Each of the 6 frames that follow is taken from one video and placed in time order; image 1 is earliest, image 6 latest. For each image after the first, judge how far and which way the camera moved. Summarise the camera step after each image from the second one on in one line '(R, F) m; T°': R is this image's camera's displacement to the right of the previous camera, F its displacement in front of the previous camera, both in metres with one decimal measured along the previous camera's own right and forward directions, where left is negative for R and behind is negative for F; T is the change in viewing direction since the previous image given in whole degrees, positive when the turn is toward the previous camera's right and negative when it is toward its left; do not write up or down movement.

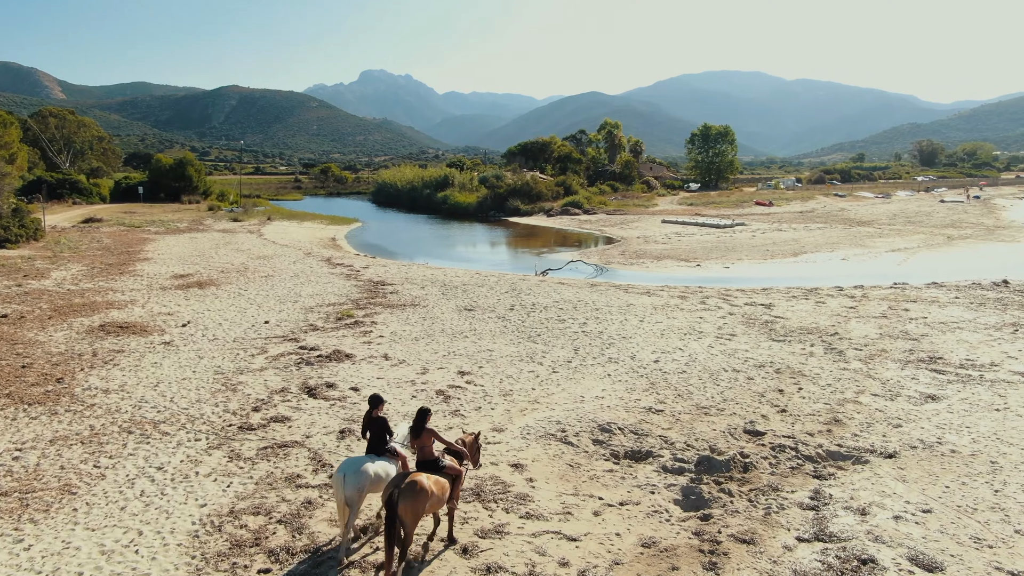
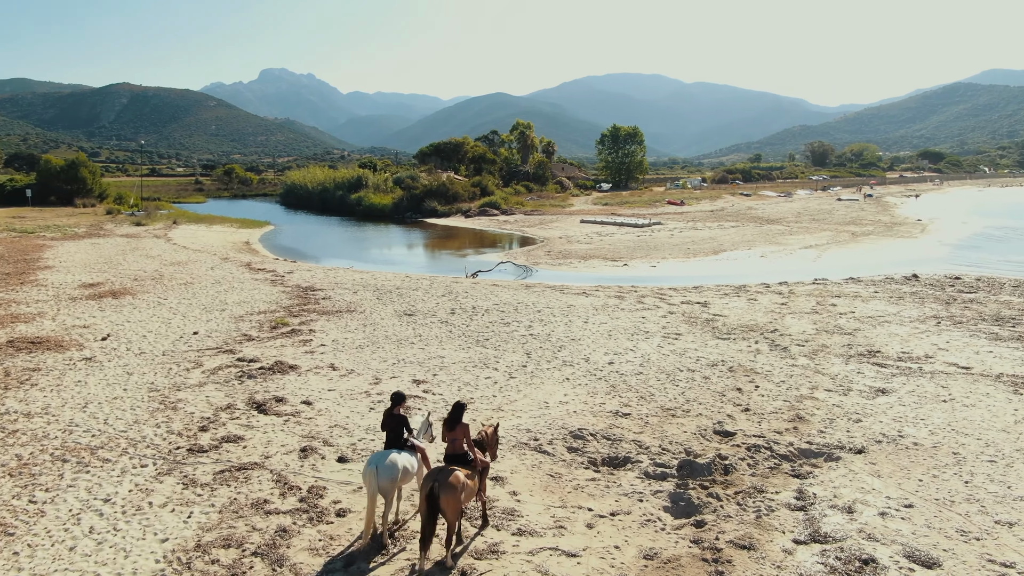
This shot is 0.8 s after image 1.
(-0.6, +0.4) m; +7°
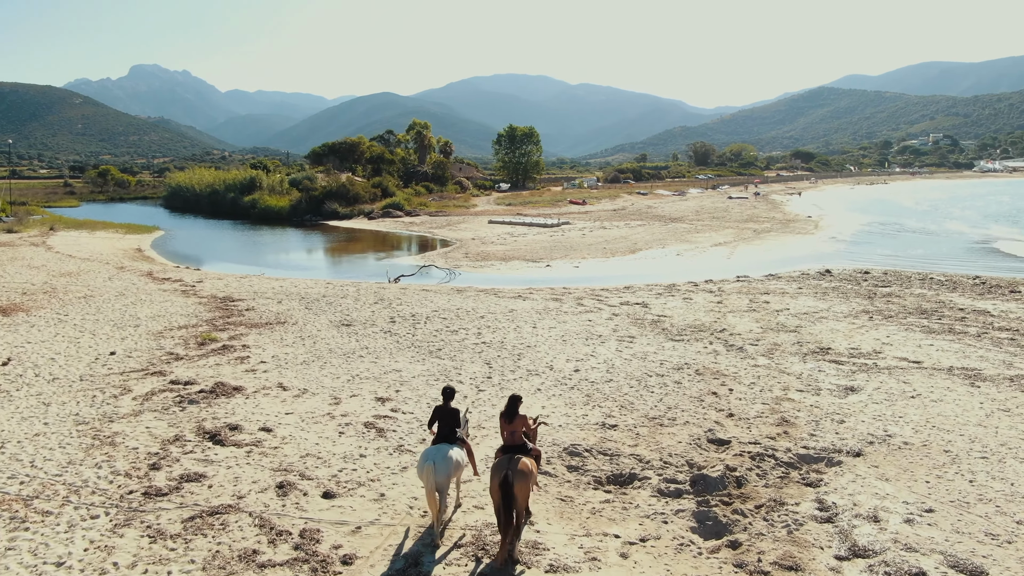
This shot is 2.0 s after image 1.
(-1.0, +0.7) m; +8°
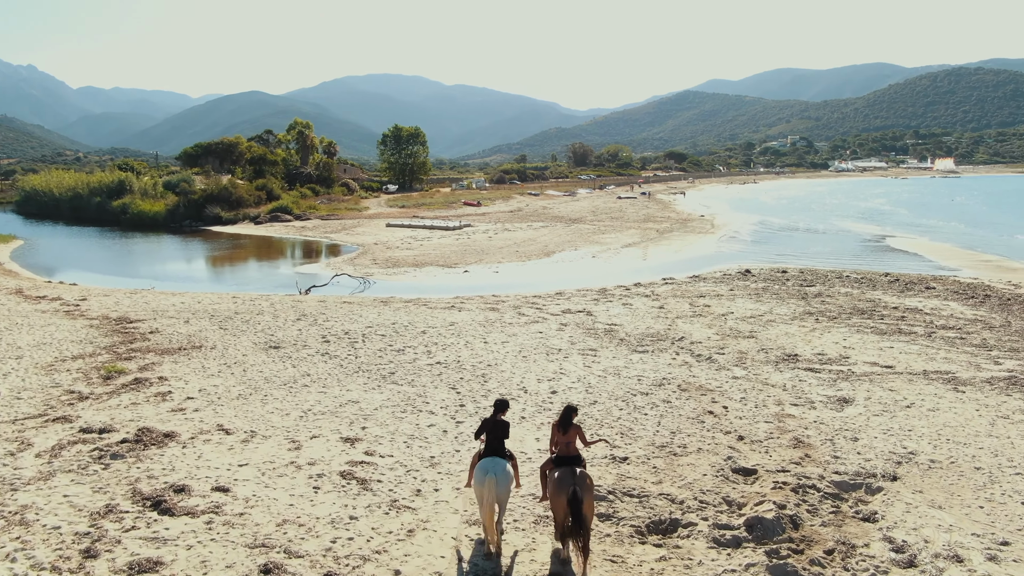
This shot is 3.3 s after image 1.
(-1.2, +1.3) m; +9°
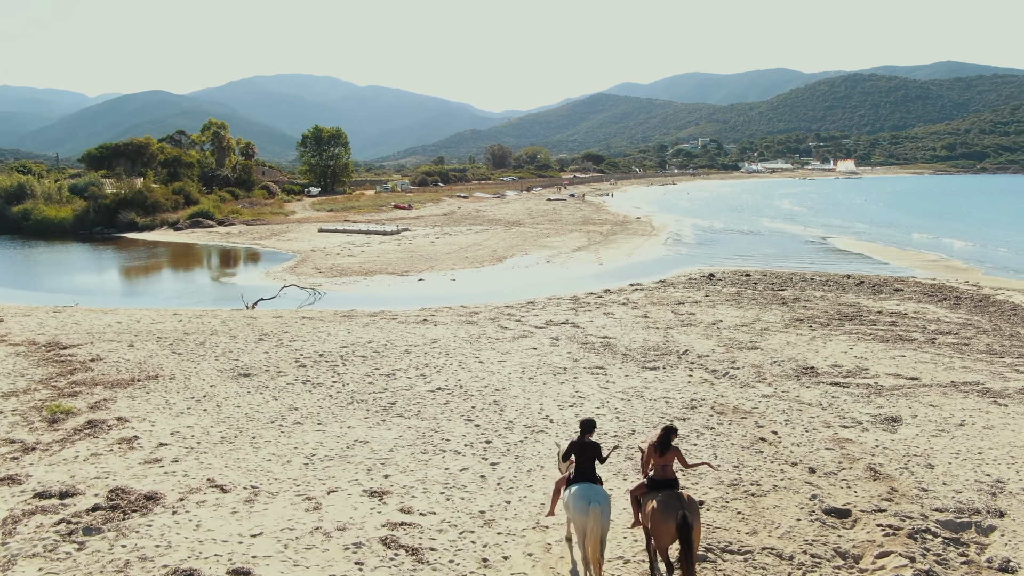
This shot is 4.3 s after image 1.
(-1.2, +1.3) m; +6°
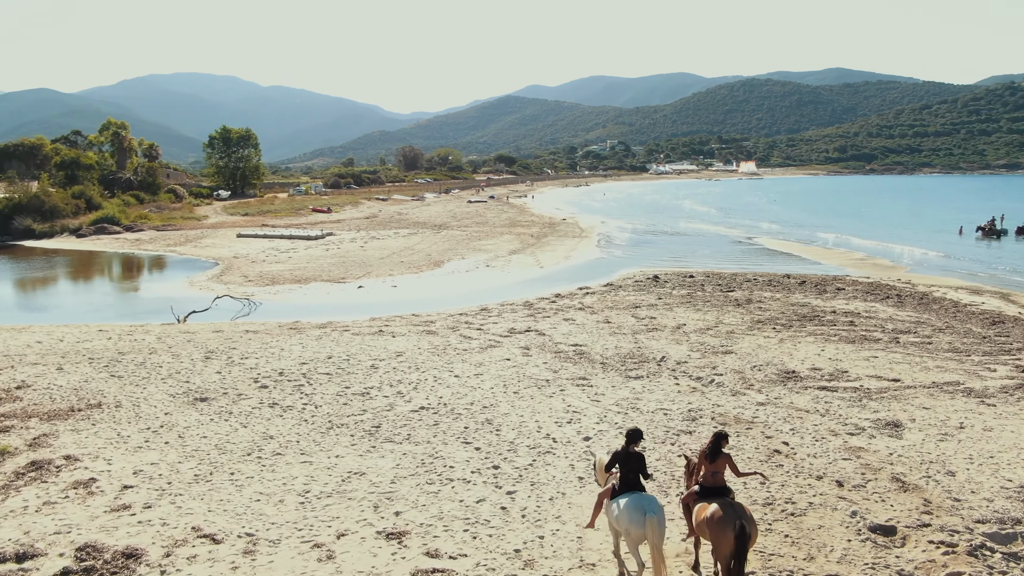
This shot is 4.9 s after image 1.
(-0.9, +0.7) m; +6°
